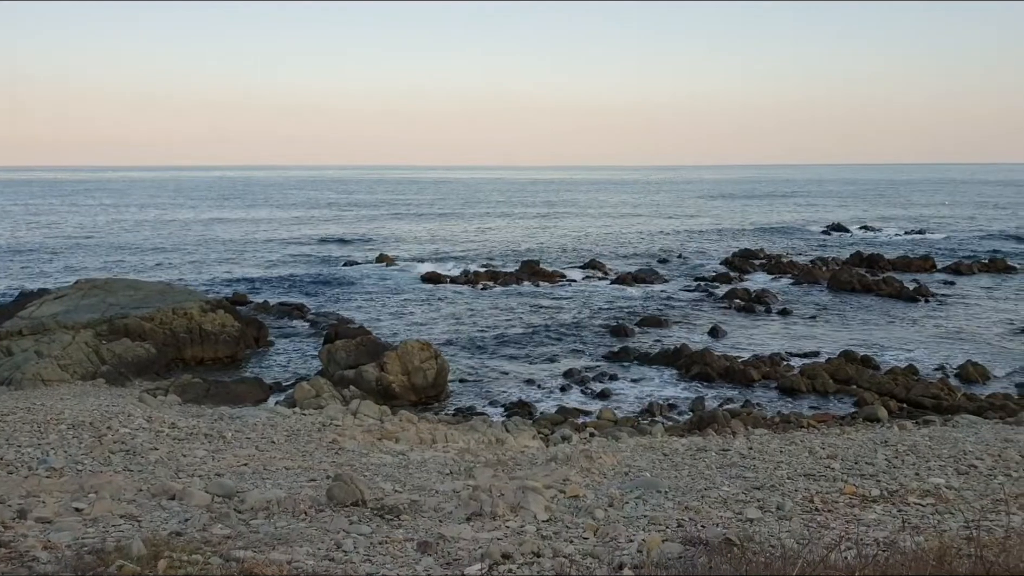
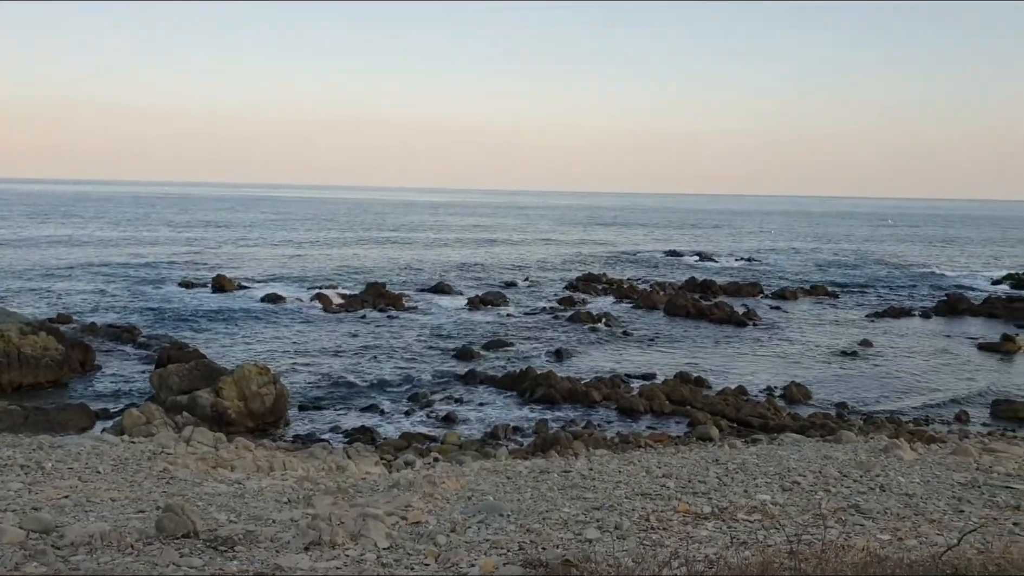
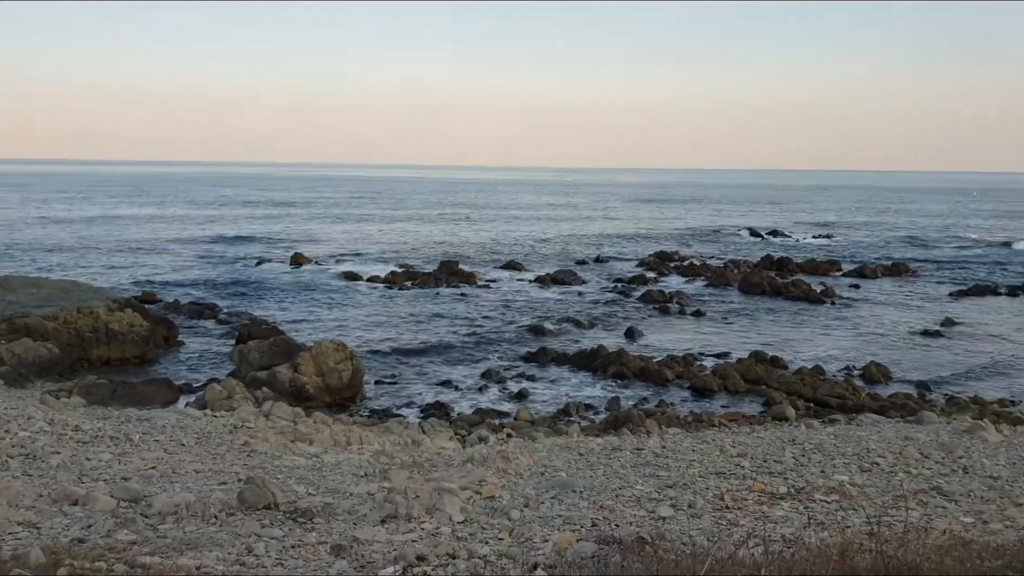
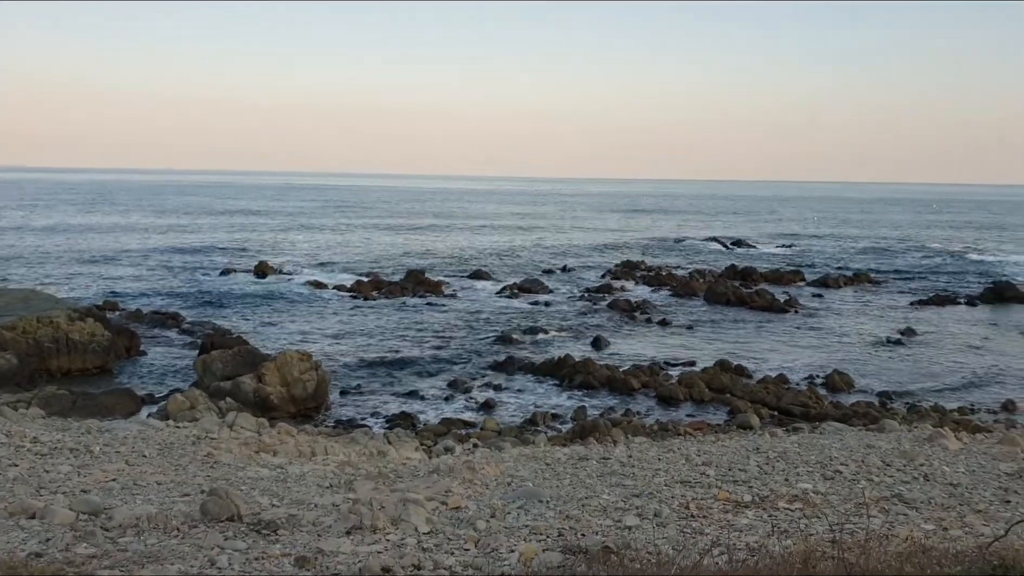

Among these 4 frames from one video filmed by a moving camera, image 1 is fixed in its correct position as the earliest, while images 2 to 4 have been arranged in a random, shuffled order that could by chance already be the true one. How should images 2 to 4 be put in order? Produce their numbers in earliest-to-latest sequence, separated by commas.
3, 4, 2
